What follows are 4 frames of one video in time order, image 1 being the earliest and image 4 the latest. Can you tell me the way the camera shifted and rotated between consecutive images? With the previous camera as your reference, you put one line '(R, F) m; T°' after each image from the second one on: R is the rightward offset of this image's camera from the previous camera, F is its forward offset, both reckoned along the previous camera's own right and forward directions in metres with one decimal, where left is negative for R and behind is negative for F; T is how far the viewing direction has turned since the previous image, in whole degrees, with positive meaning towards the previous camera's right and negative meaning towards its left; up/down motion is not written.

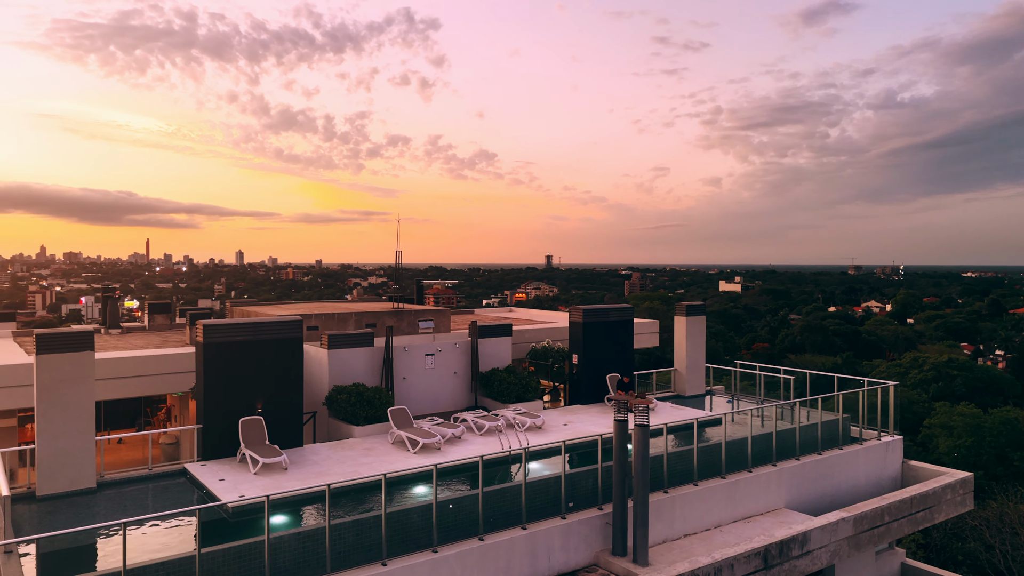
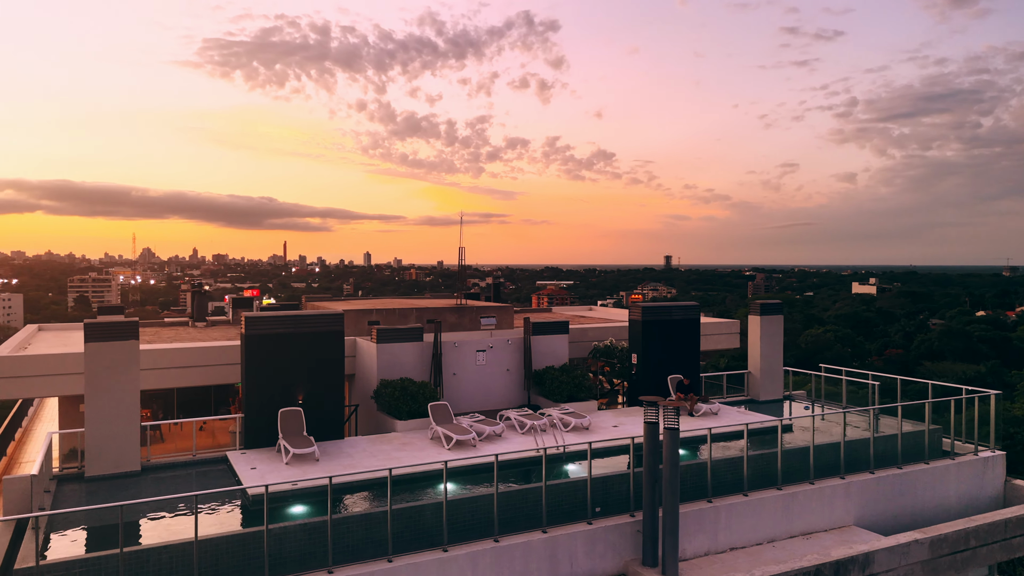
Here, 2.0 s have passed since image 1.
(+1.1, +0.4) m; -9°
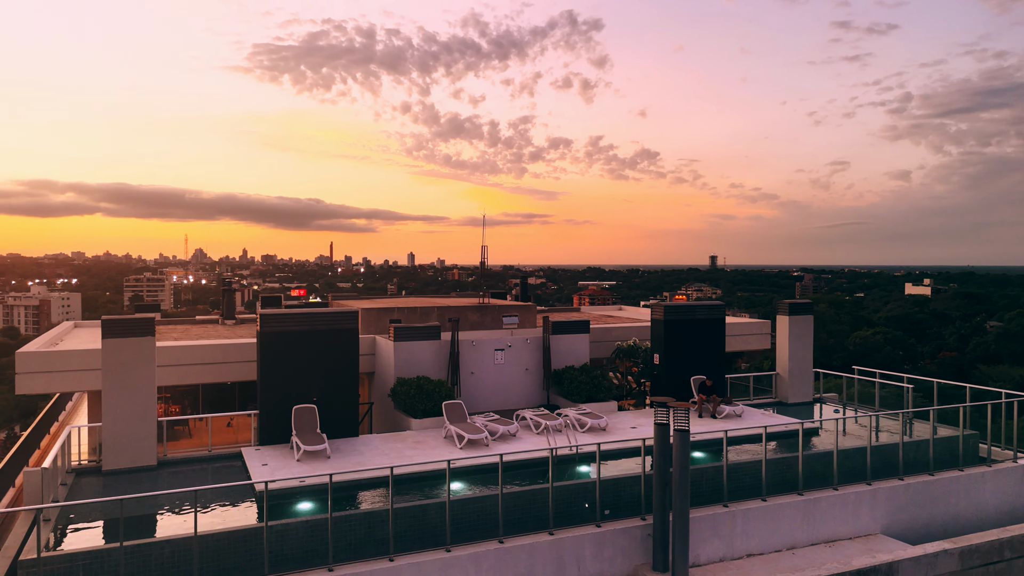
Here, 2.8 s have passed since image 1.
(+0.4, +0.1) m; -3°
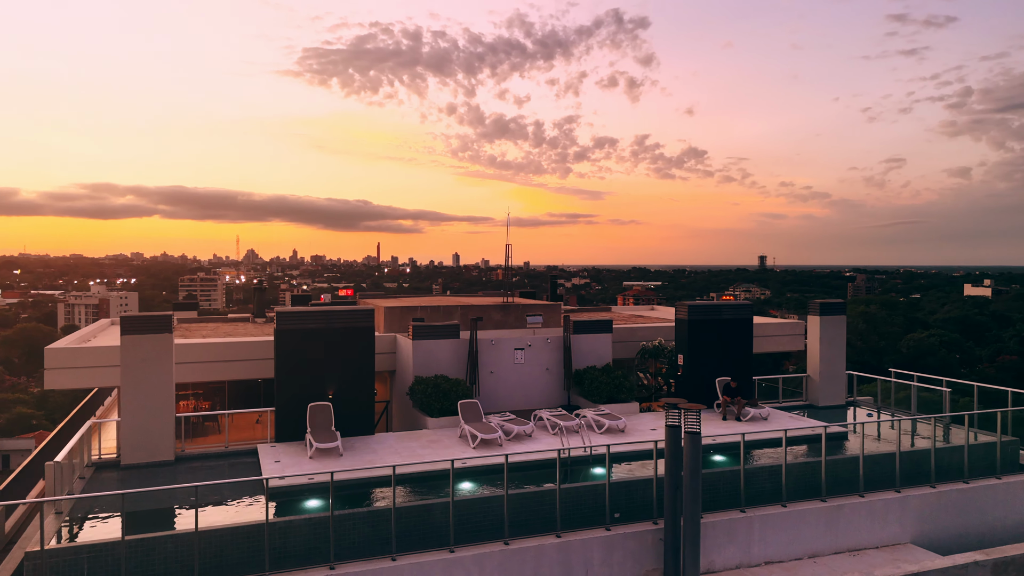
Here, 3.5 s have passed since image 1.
(+0.4, +0.1) m; -3°
